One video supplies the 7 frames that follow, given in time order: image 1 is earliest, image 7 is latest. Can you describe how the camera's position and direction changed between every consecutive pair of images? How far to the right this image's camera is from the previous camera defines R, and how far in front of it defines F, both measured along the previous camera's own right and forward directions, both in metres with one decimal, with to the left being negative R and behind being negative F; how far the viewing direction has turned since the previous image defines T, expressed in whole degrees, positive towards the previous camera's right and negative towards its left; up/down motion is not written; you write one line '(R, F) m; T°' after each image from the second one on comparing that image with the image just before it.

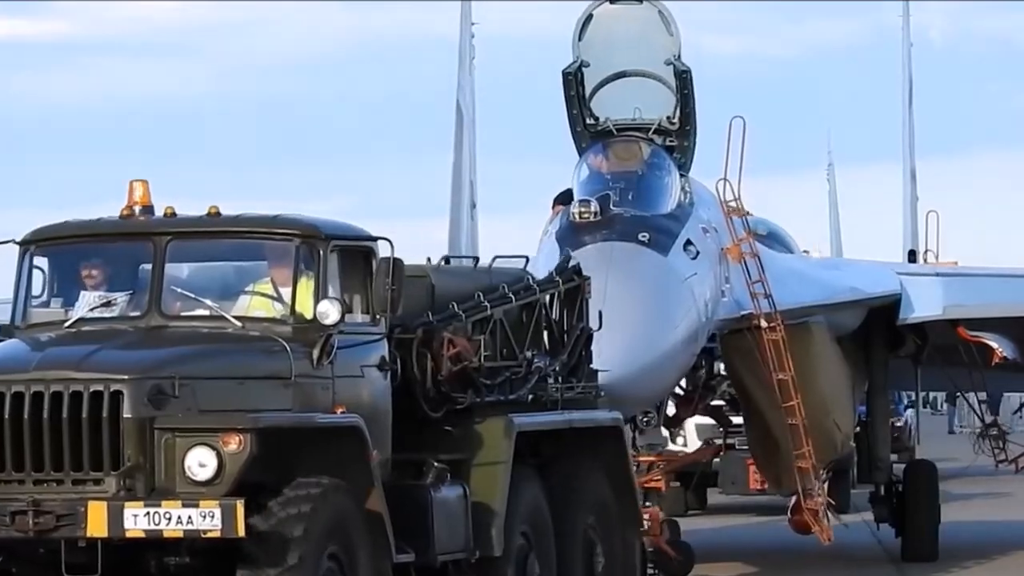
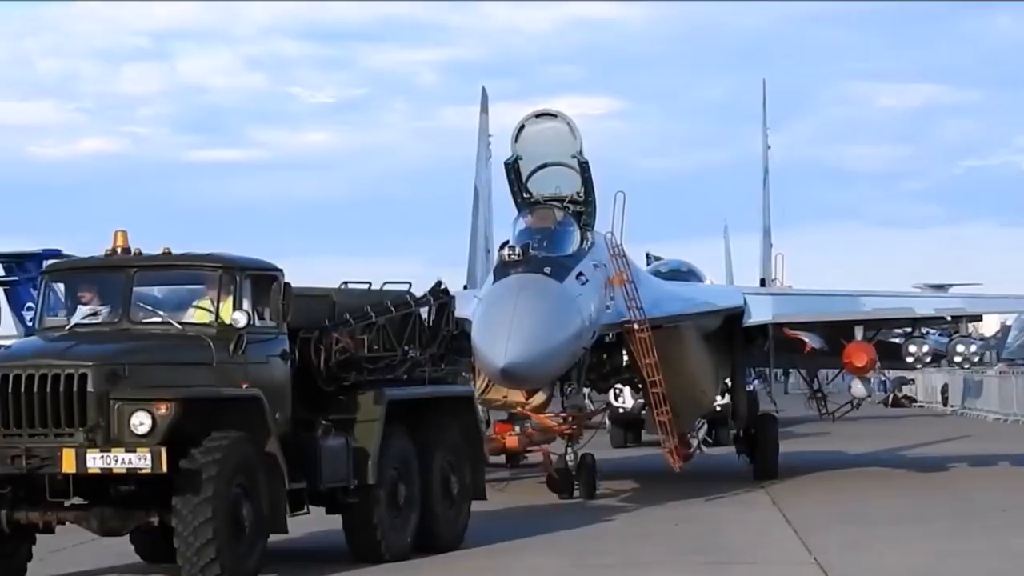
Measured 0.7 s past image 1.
(+1.9, -2.4) m; -6°
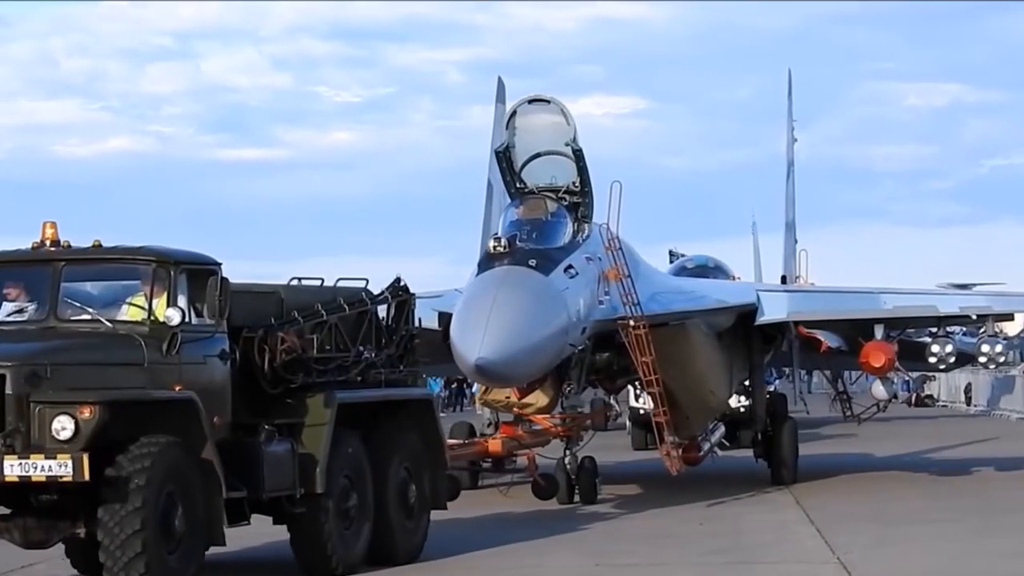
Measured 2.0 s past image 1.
(+0.4, +0.6) m; -1°
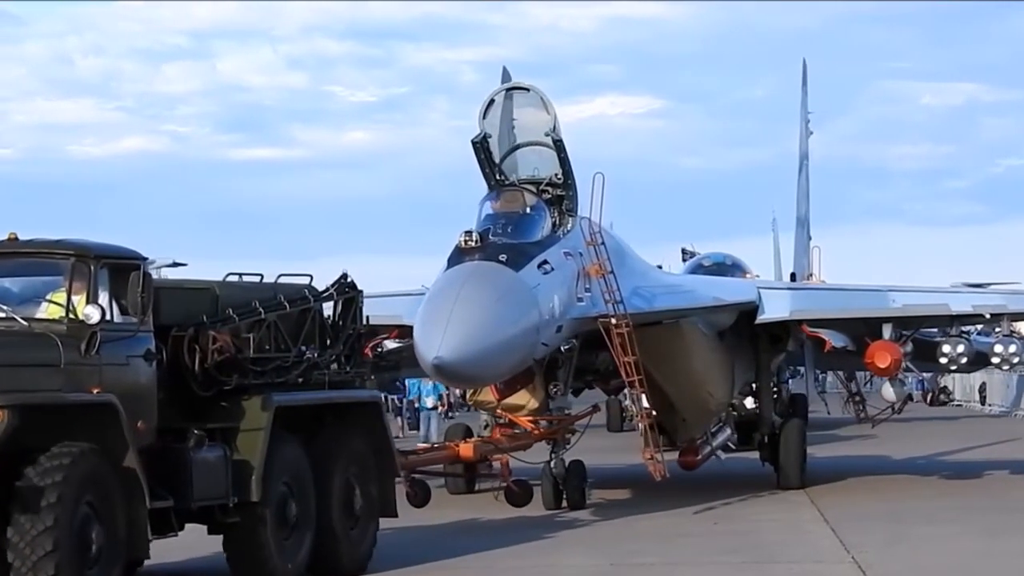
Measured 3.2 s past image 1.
(+0.4, +0.6) m; -1°
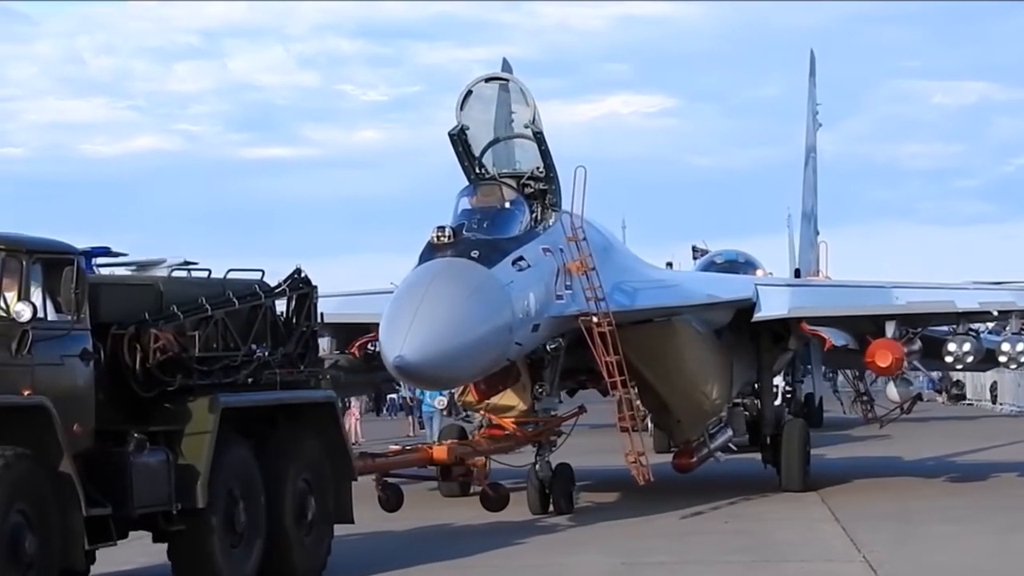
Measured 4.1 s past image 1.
(+0.3, +0.4) m; 0°
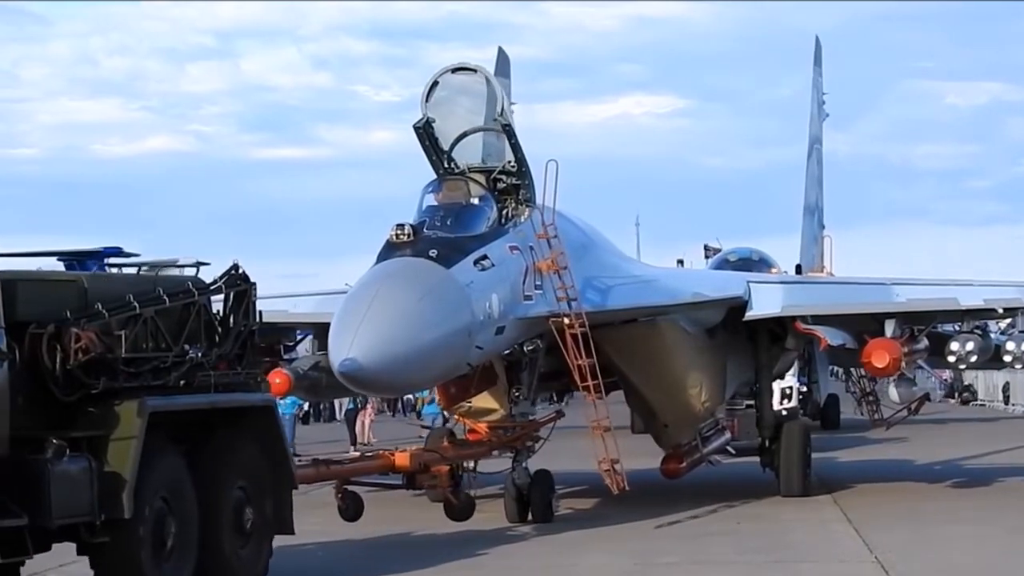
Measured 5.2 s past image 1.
(+0.3, +0.5) m; 0°
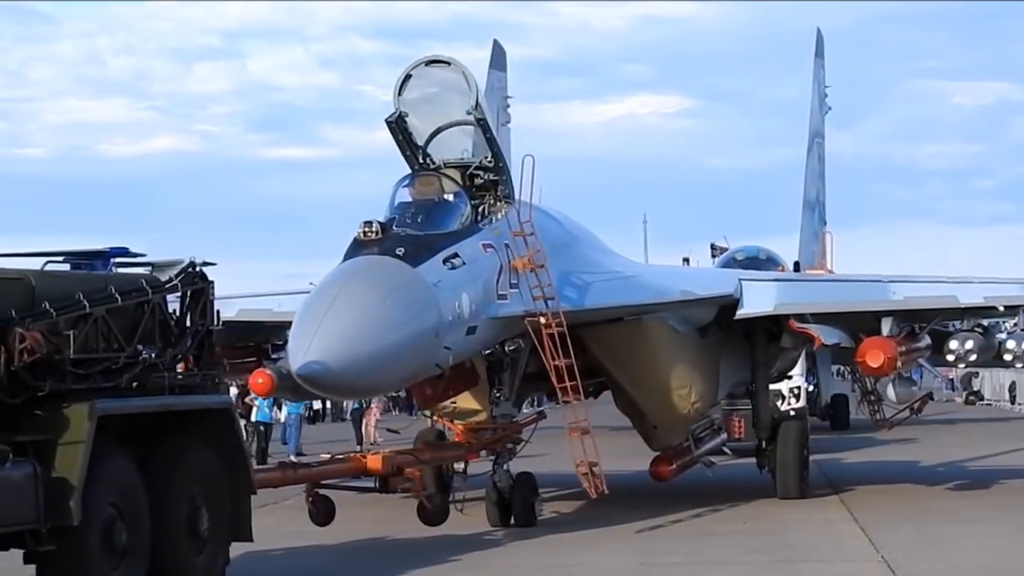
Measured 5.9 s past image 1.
(+0.2, +0.3) m; 0°
